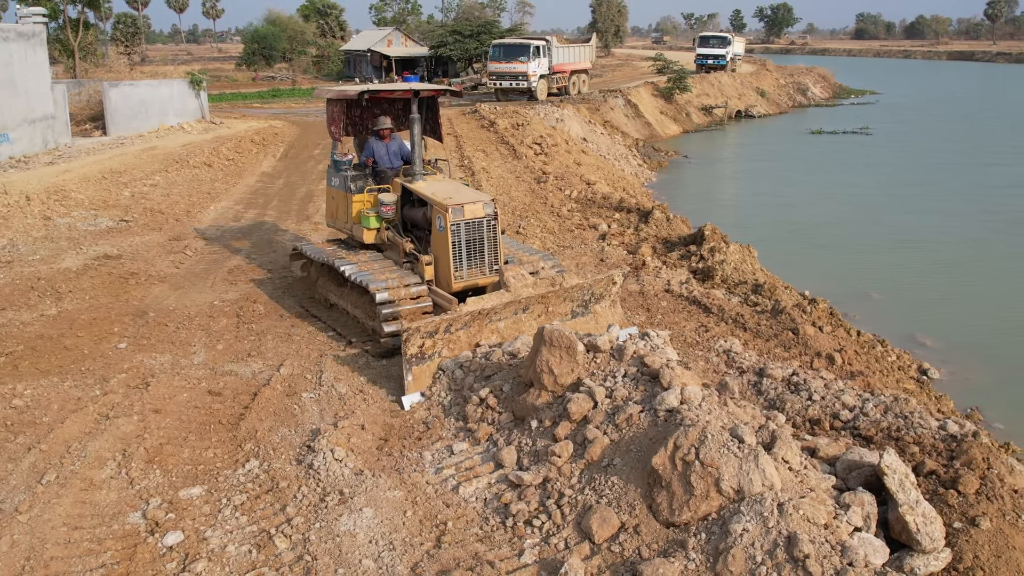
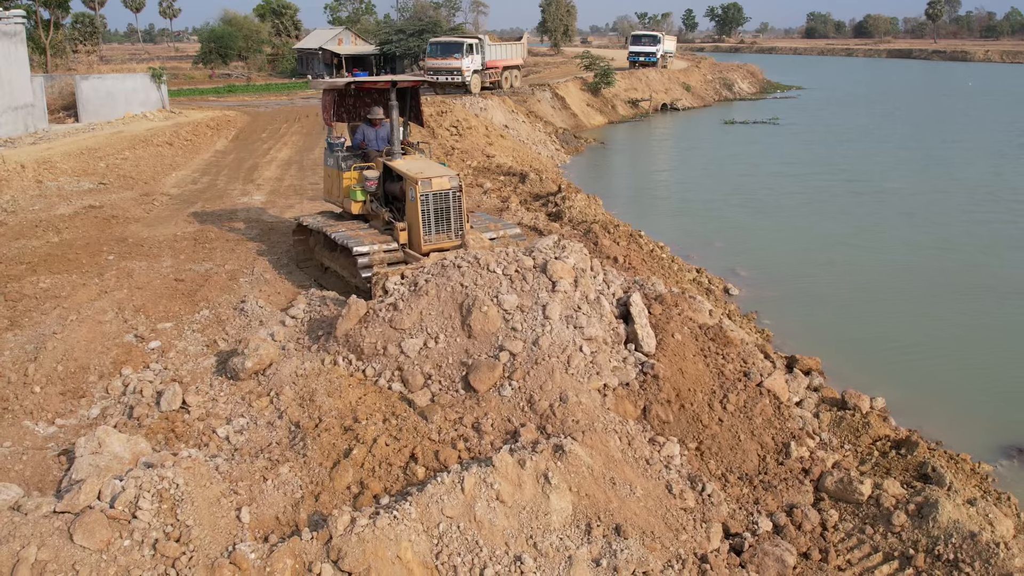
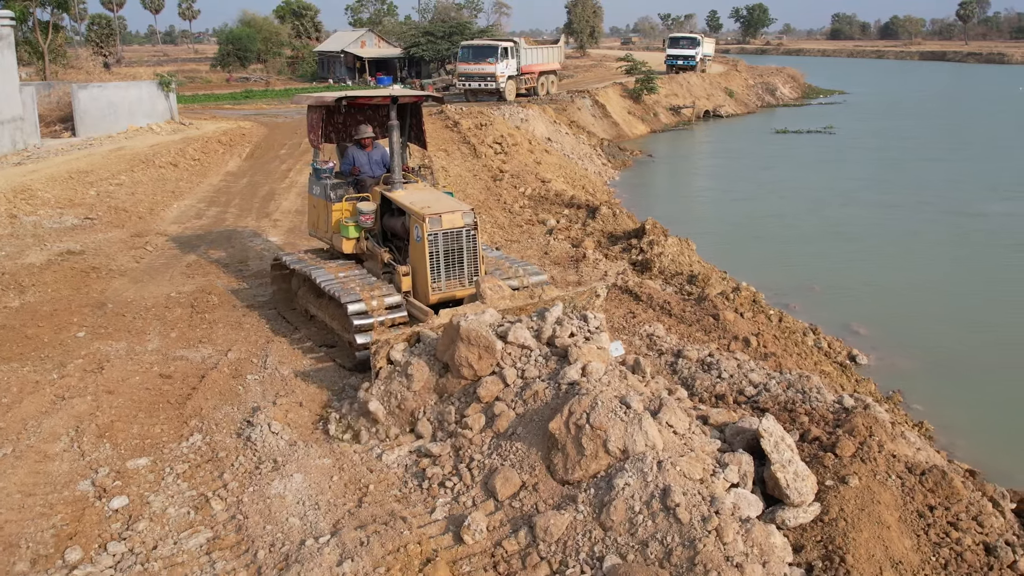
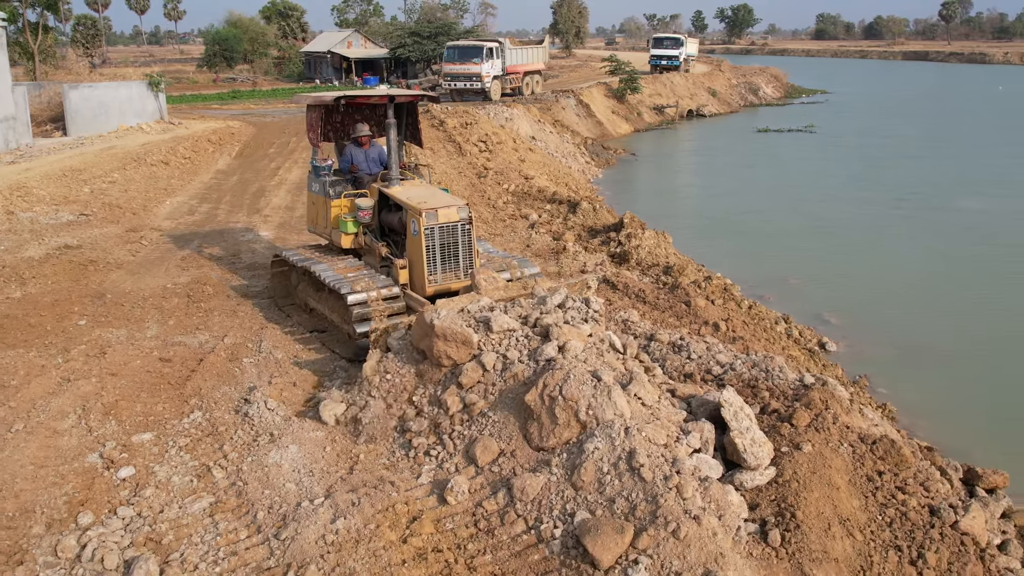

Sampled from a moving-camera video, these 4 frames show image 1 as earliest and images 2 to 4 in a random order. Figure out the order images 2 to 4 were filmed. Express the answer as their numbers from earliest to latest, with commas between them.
3, 4, 2
